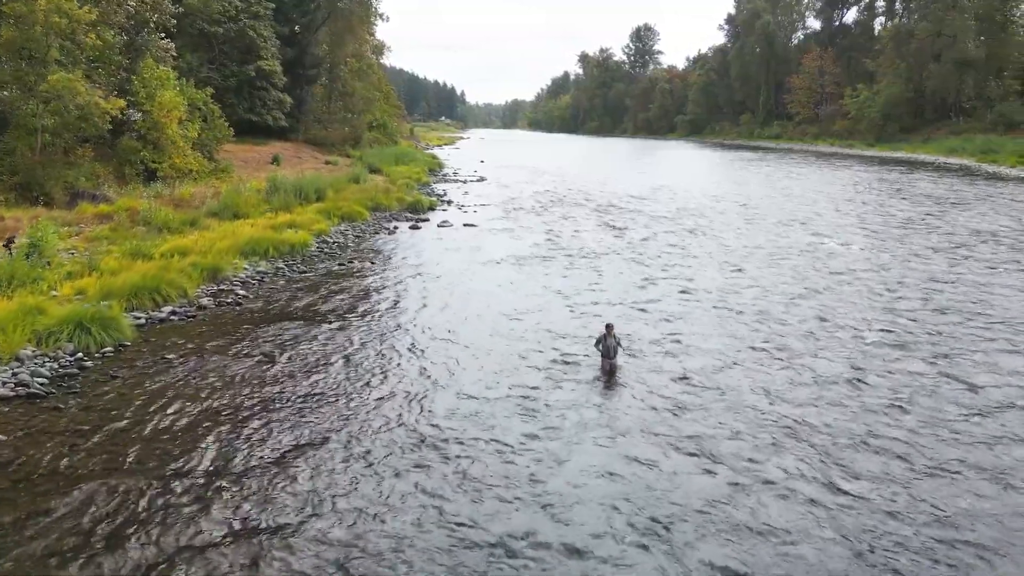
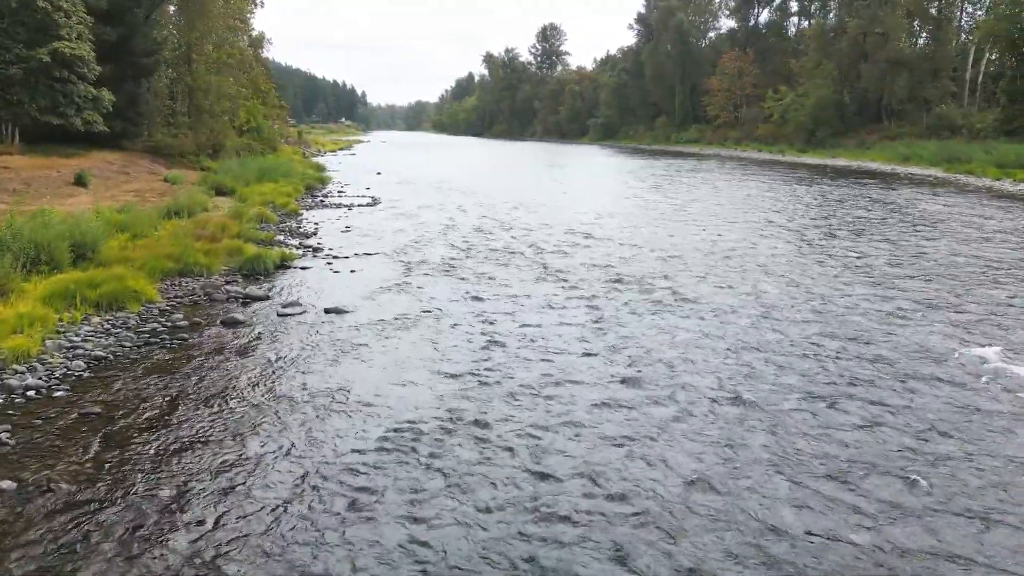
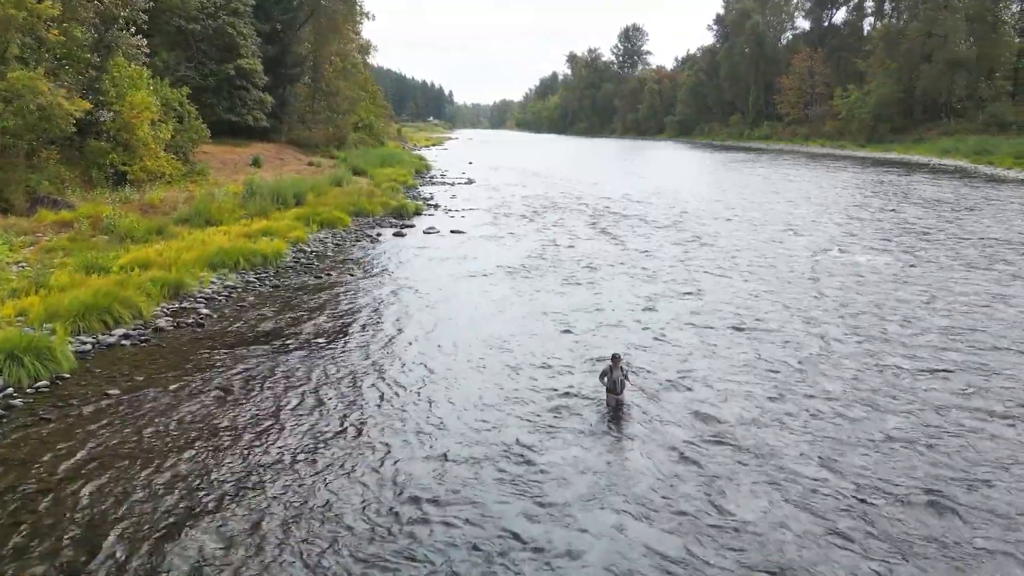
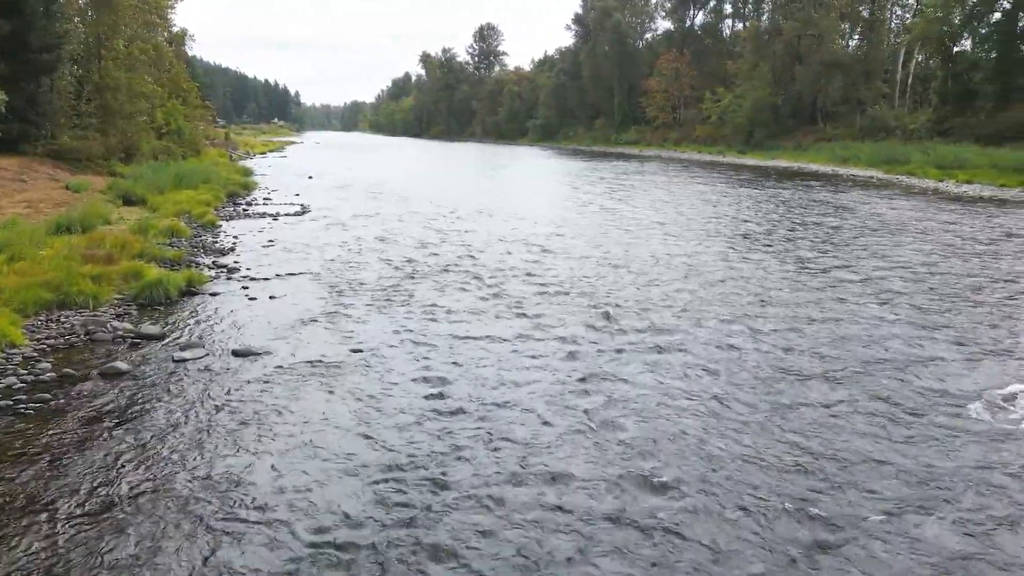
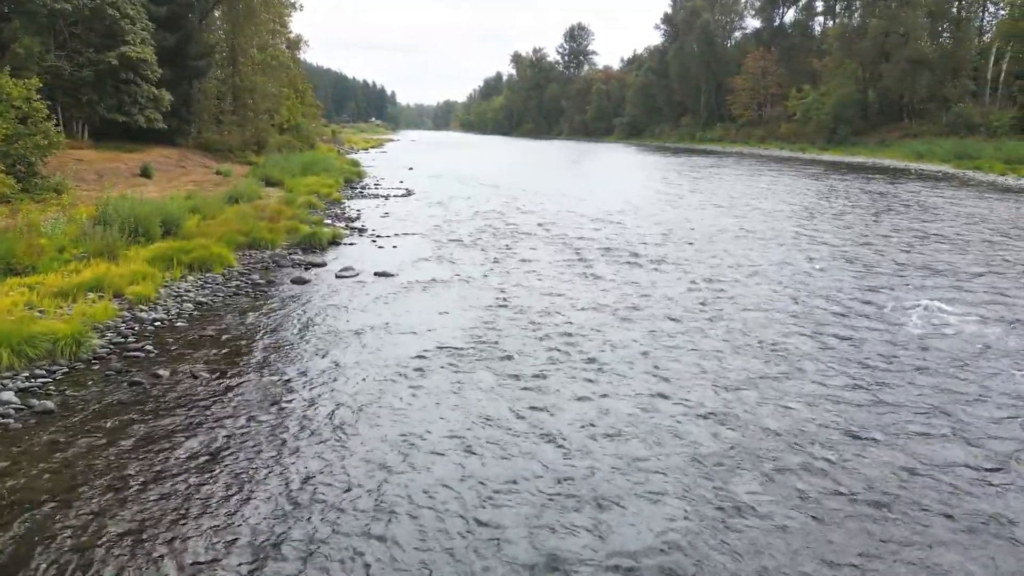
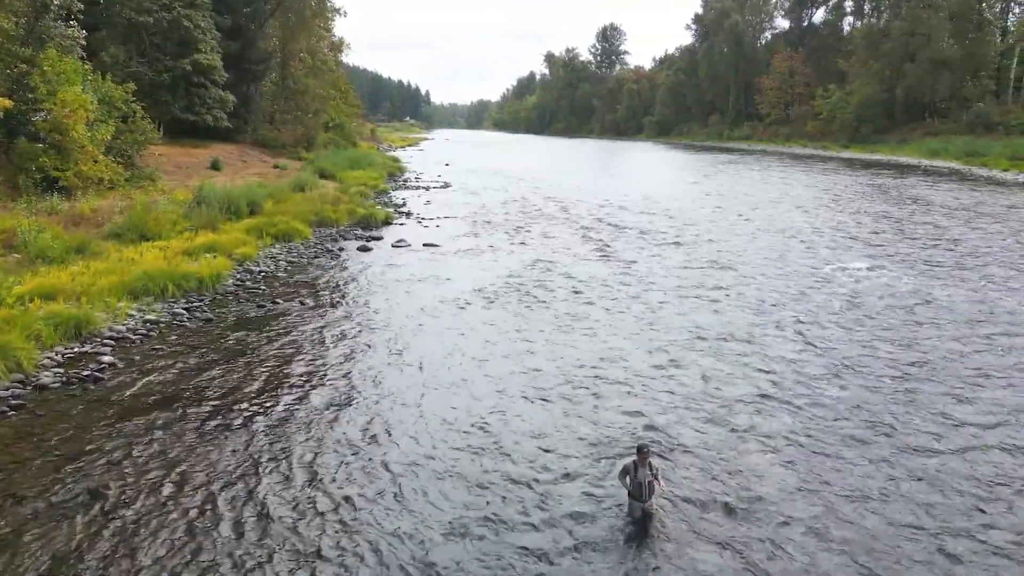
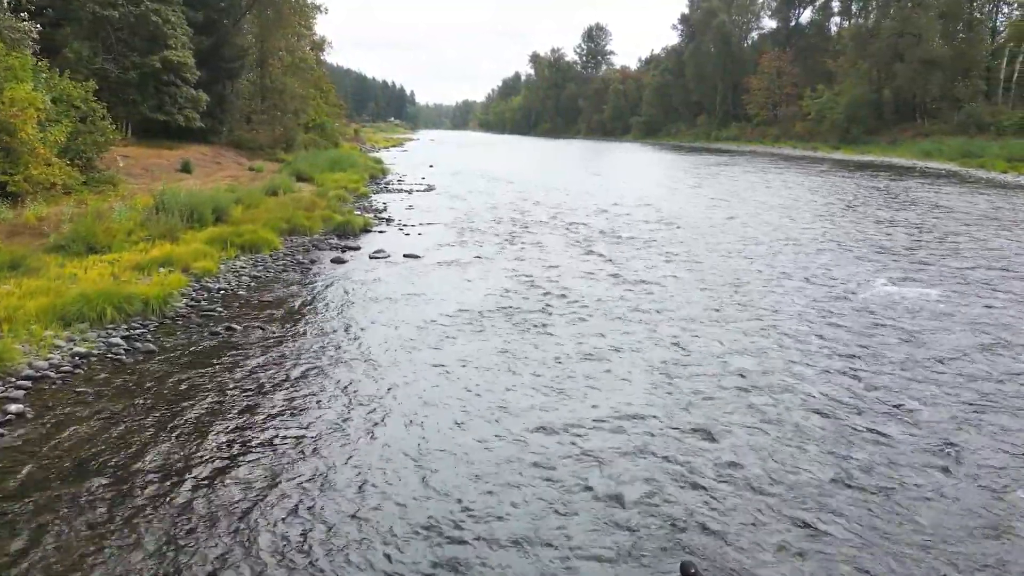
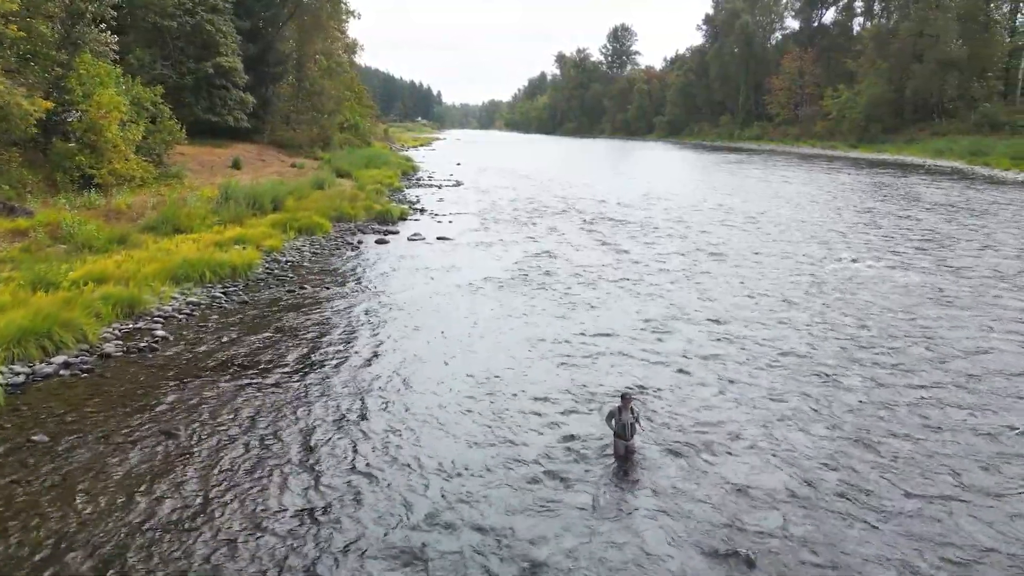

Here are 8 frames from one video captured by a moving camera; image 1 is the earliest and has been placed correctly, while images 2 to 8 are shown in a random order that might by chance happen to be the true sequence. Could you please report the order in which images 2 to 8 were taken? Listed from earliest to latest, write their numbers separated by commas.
3, 8, 6, 7, 5, 2, 4
